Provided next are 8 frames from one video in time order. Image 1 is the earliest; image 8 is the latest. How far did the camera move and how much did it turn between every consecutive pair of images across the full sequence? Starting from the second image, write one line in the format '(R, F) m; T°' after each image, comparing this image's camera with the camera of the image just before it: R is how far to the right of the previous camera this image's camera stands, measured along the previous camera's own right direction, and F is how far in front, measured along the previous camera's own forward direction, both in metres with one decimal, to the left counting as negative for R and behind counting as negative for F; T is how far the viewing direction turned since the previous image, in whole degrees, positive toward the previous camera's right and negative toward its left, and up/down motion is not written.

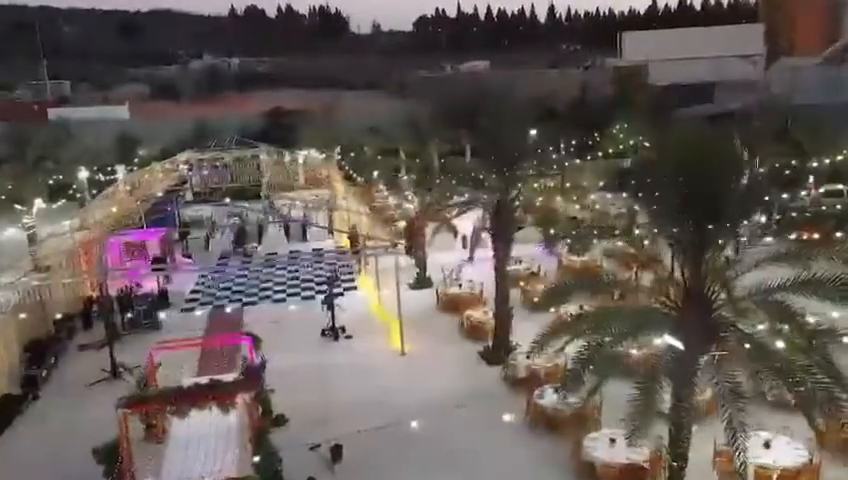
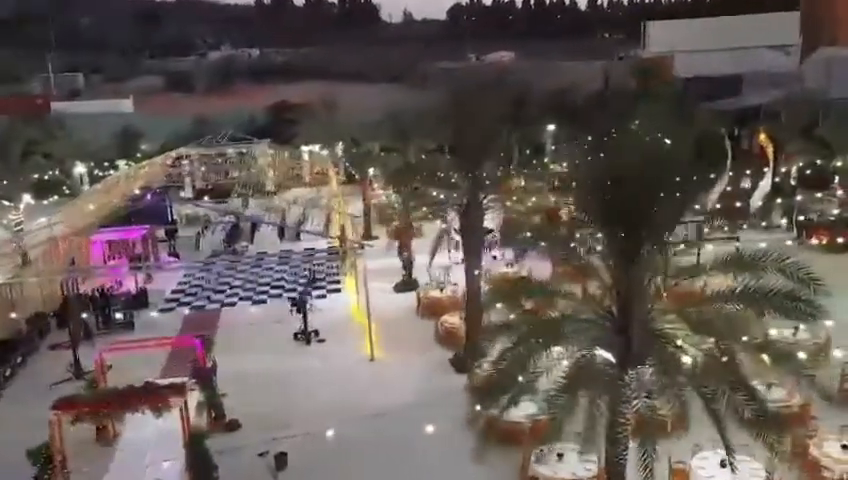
(+0.3, +0.1) m; -2°
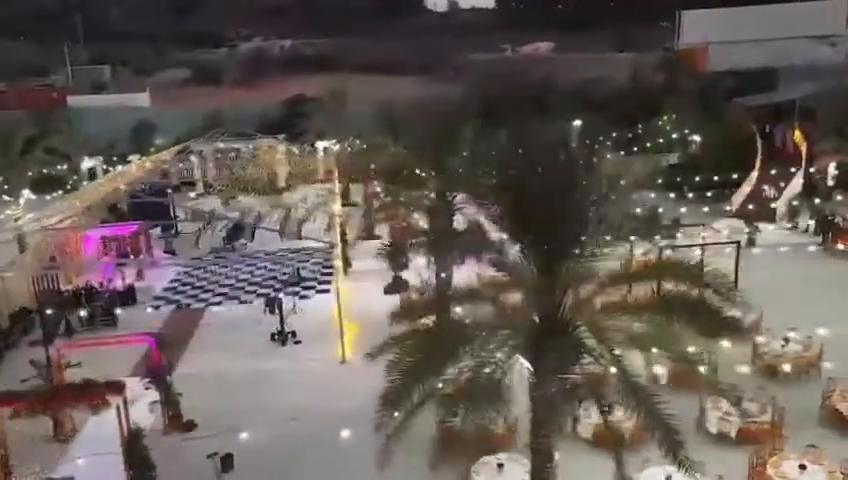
(+0.3, 0.0) m; -3°
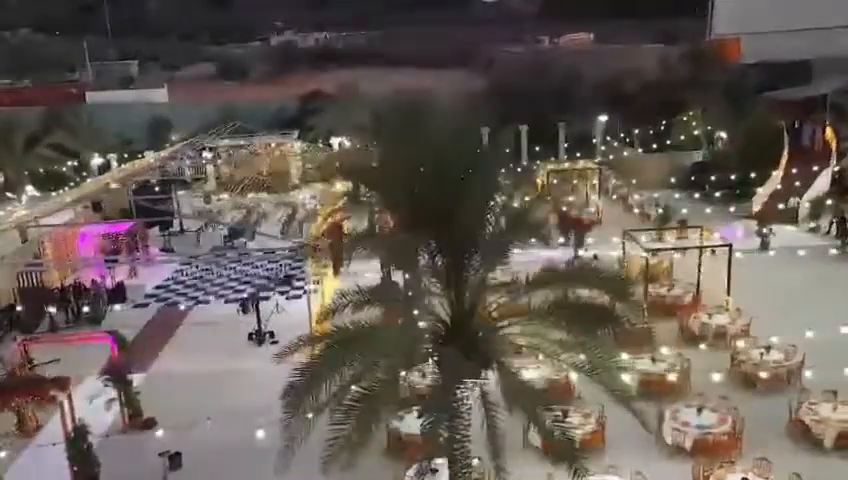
(+0.3, 0.0) m; -3°
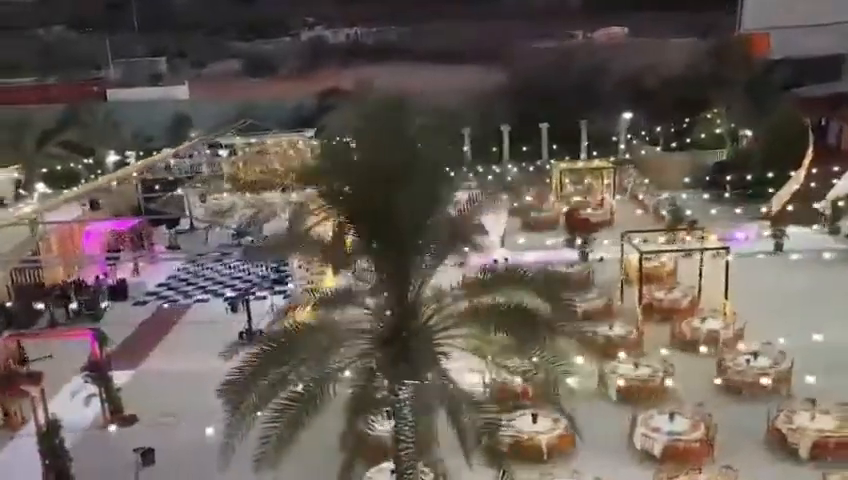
(+0.3, 0.0) m; -3°
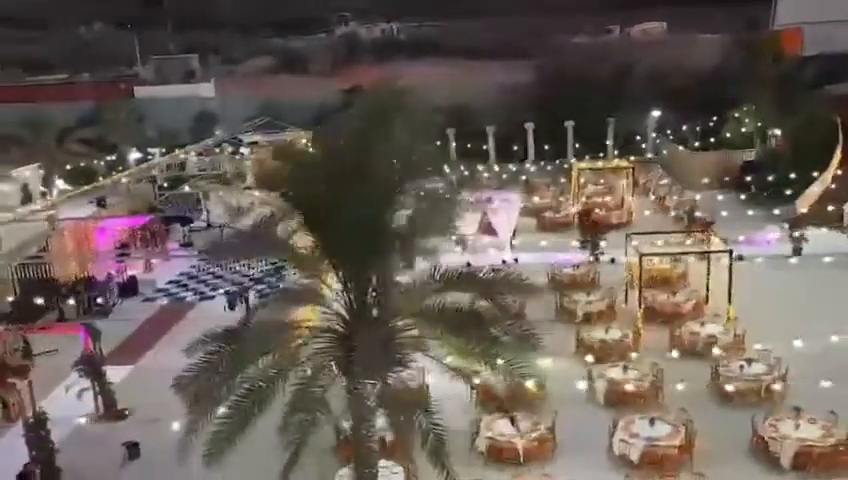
(+0.2, 0.0) m; -3°
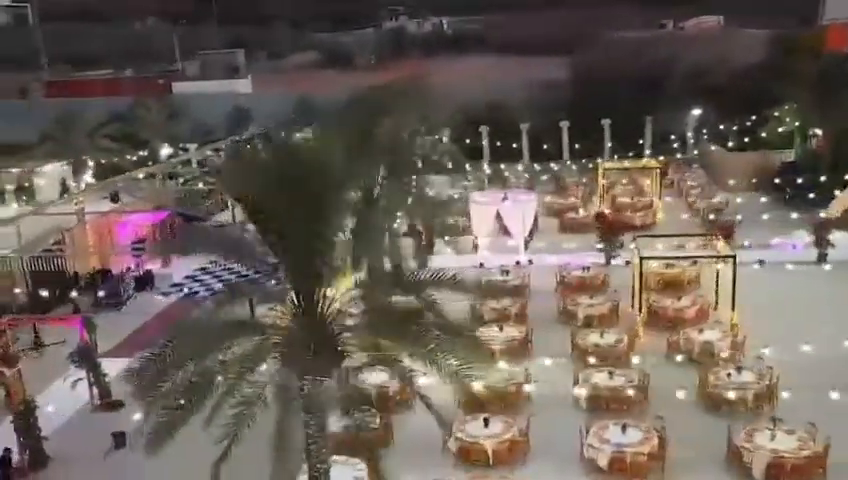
(+0.3, -0.1) m; -4°
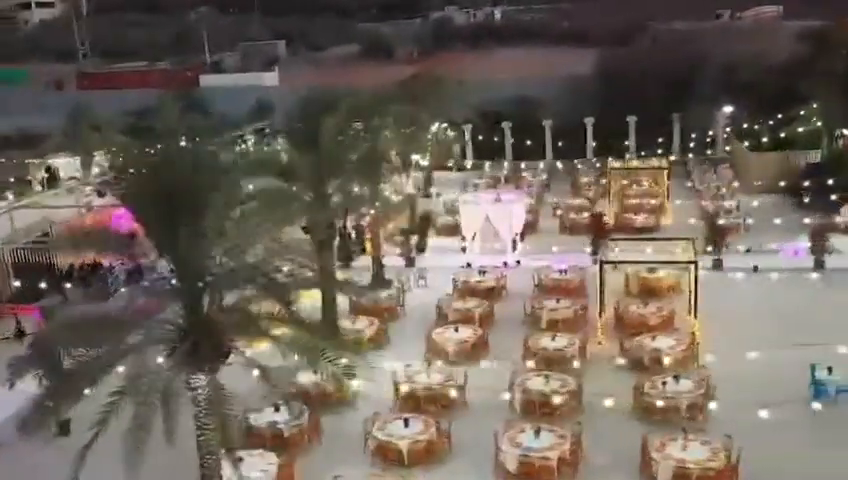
(+0.6, -0.1) m; -5°
